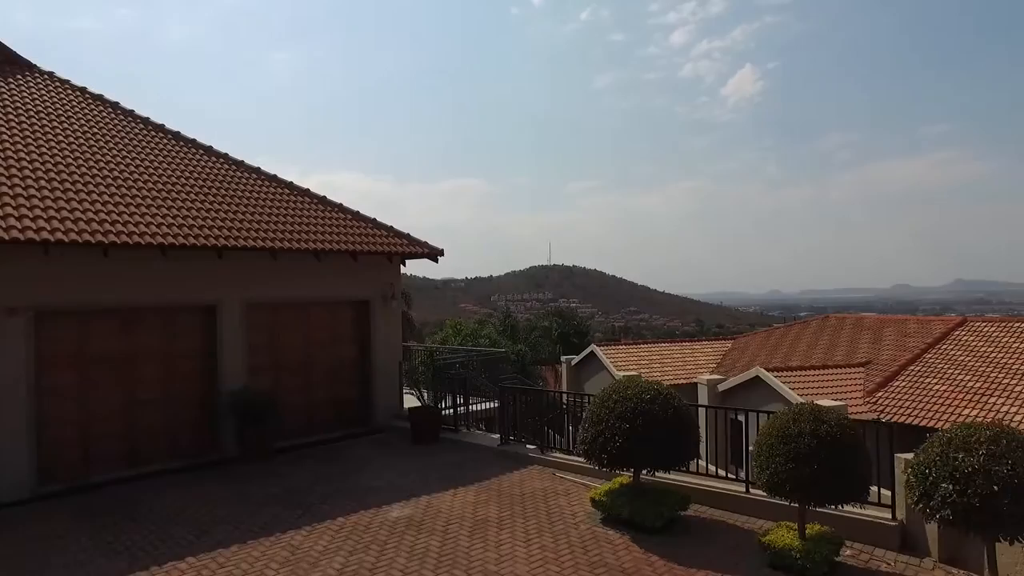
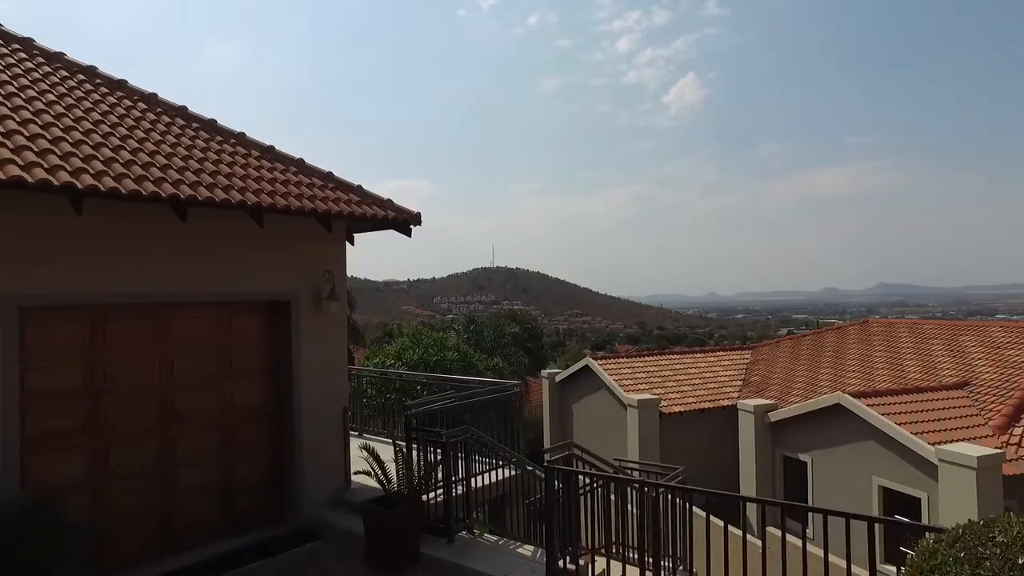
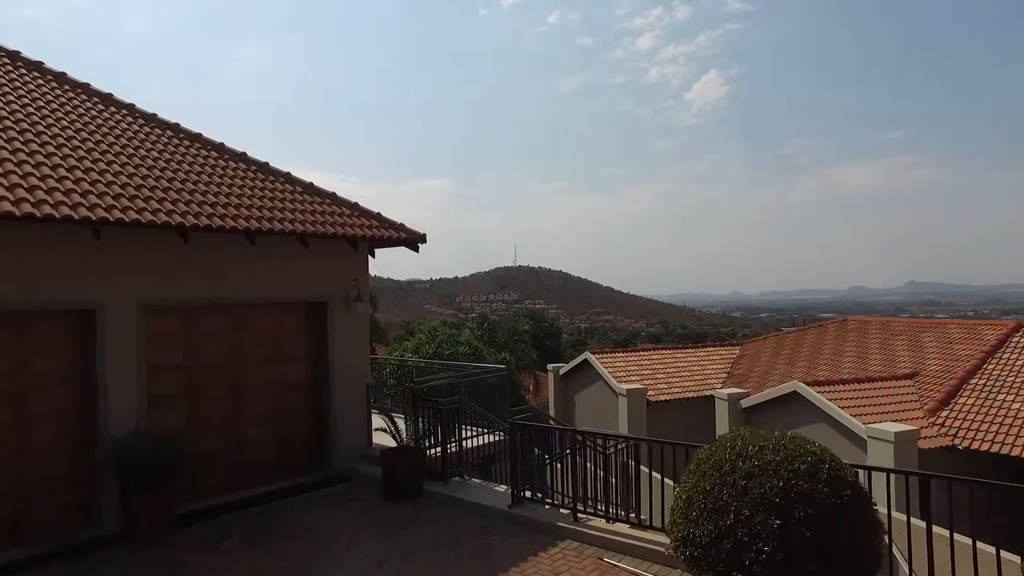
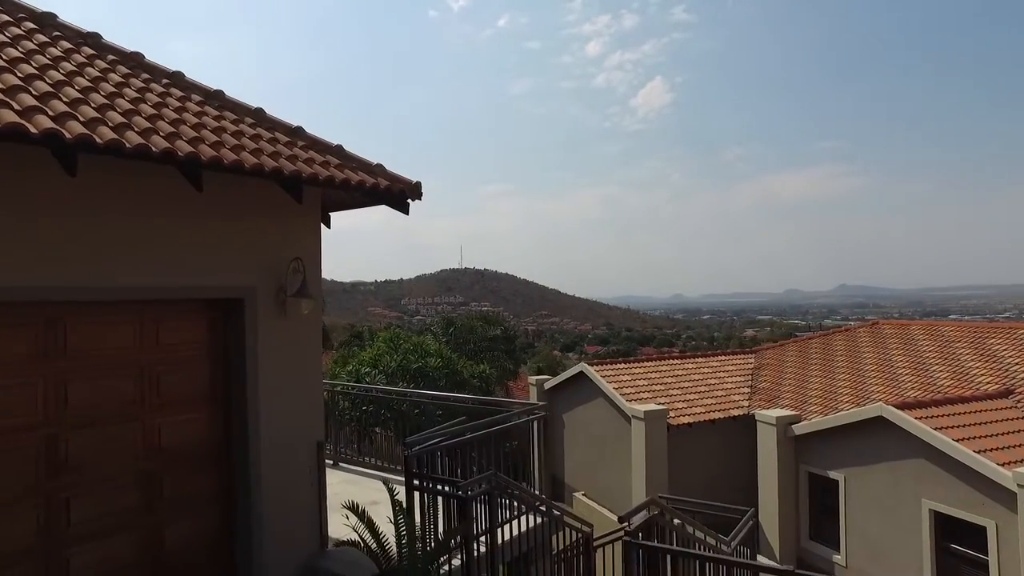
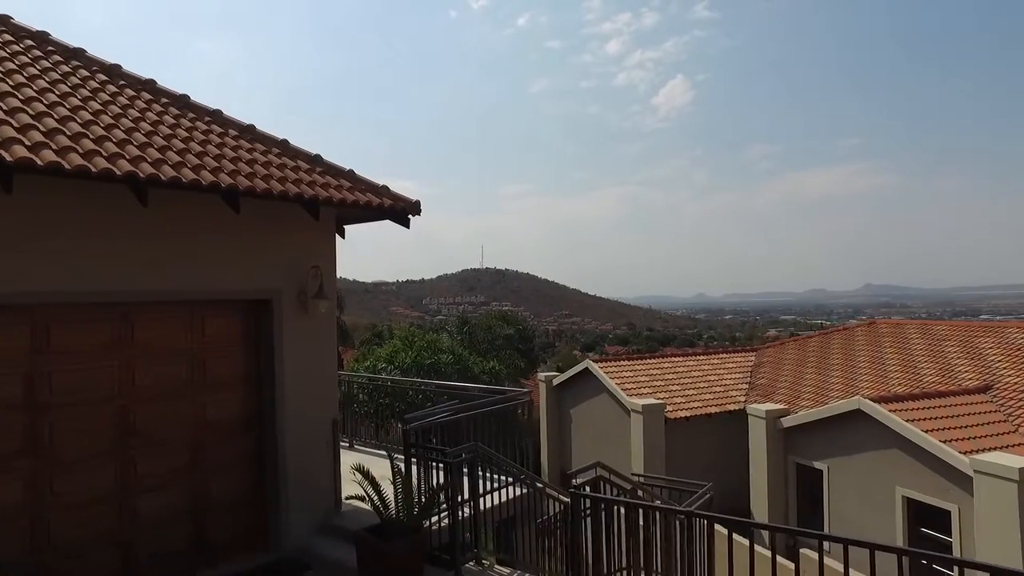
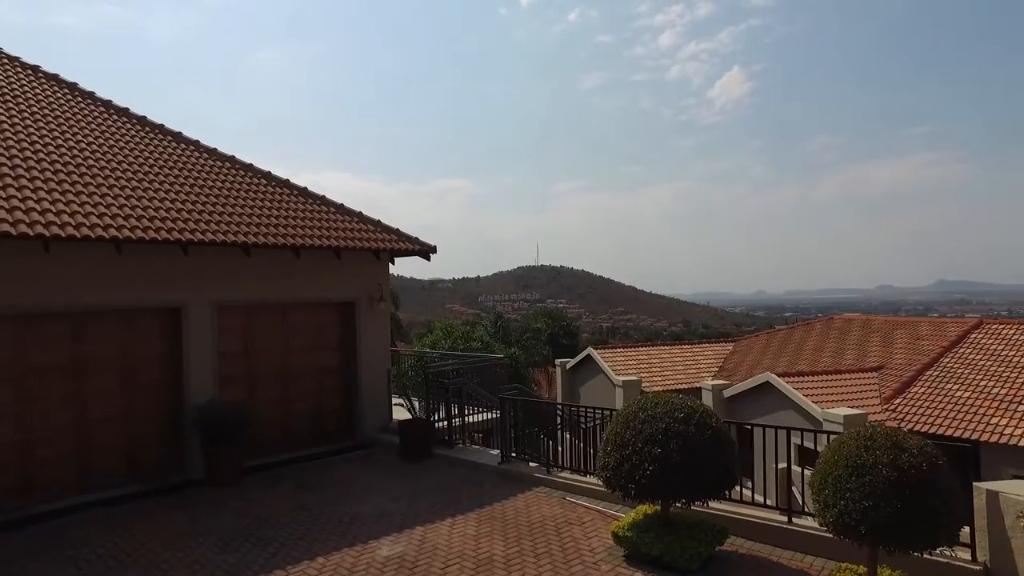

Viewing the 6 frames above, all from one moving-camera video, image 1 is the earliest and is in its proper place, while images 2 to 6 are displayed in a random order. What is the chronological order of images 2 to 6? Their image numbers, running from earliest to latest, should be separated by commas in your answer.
6, 3, 2, 5, 4
